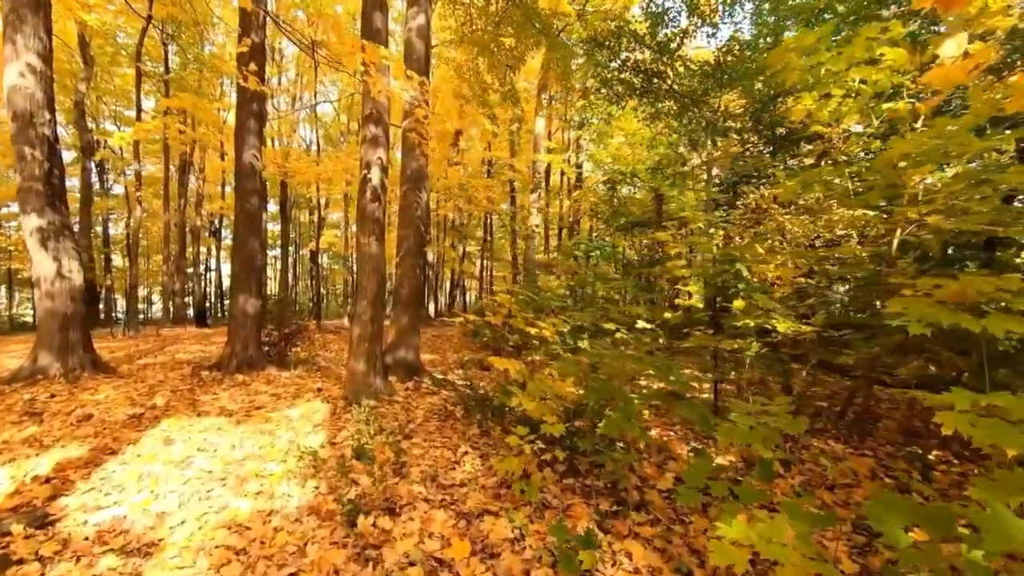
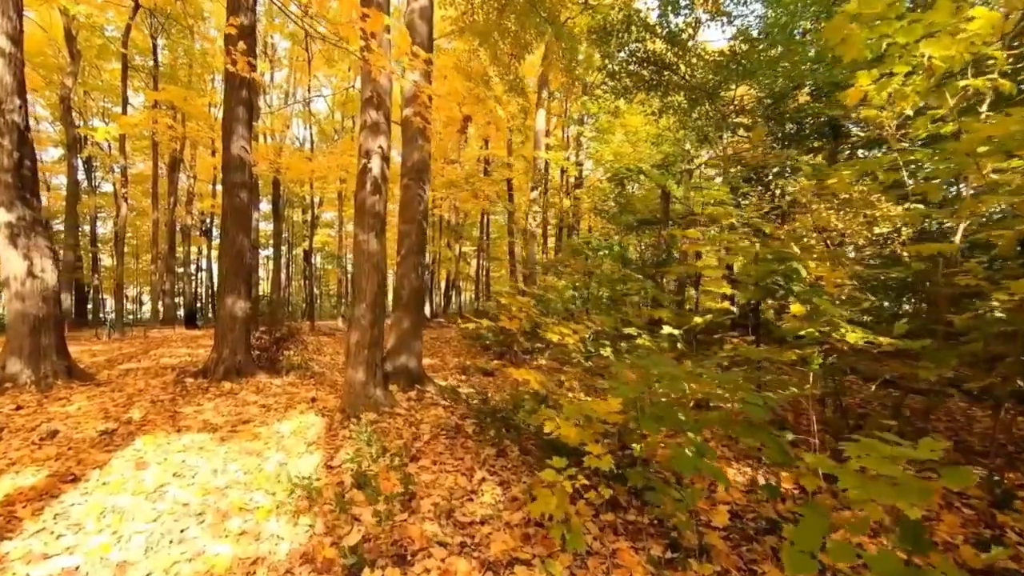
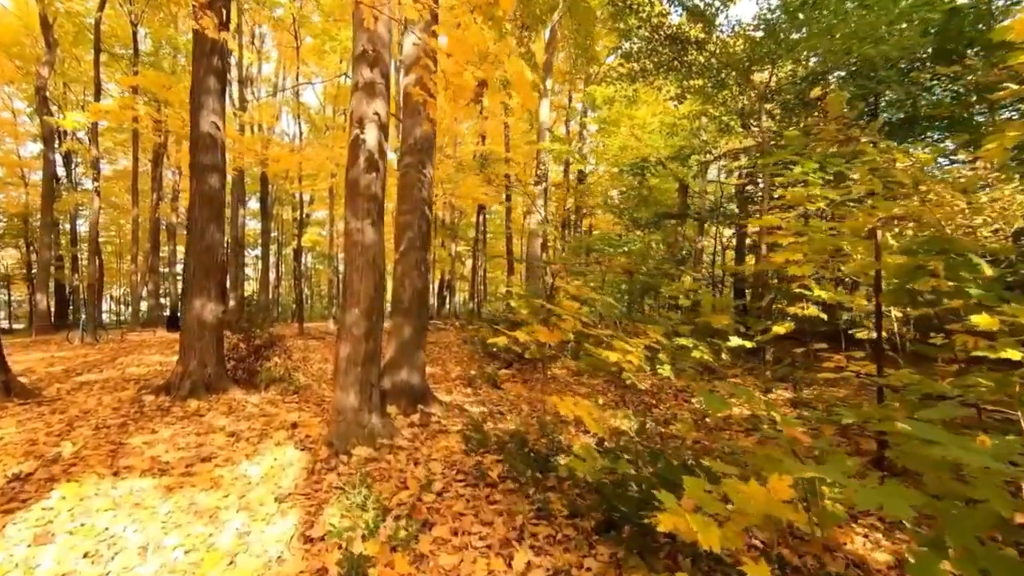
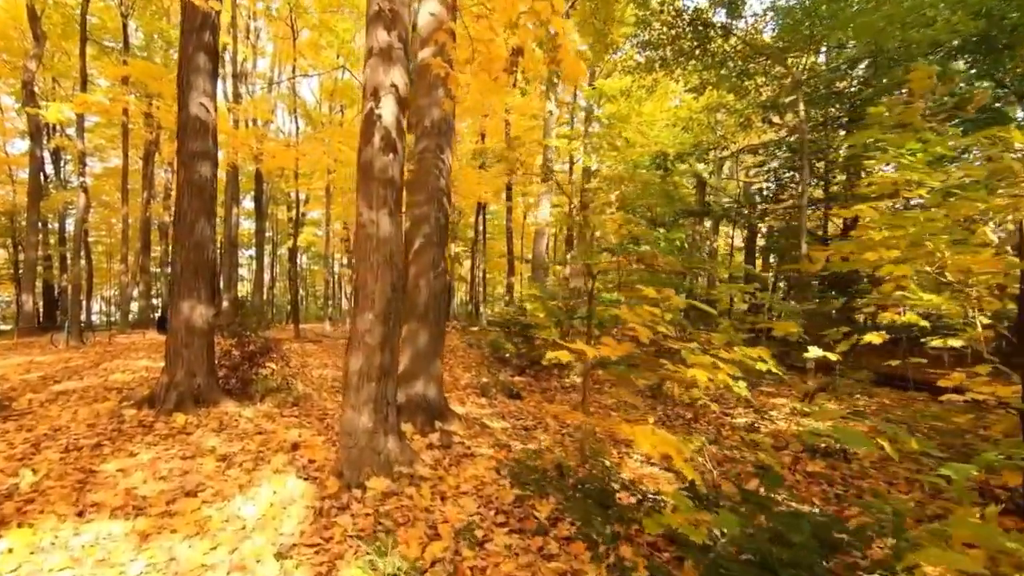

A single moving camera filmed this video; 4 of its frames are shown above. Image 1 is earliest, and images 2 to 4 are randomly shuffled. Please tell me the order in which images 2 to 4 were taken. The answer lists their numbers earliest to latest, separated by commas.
2, 3, 4
